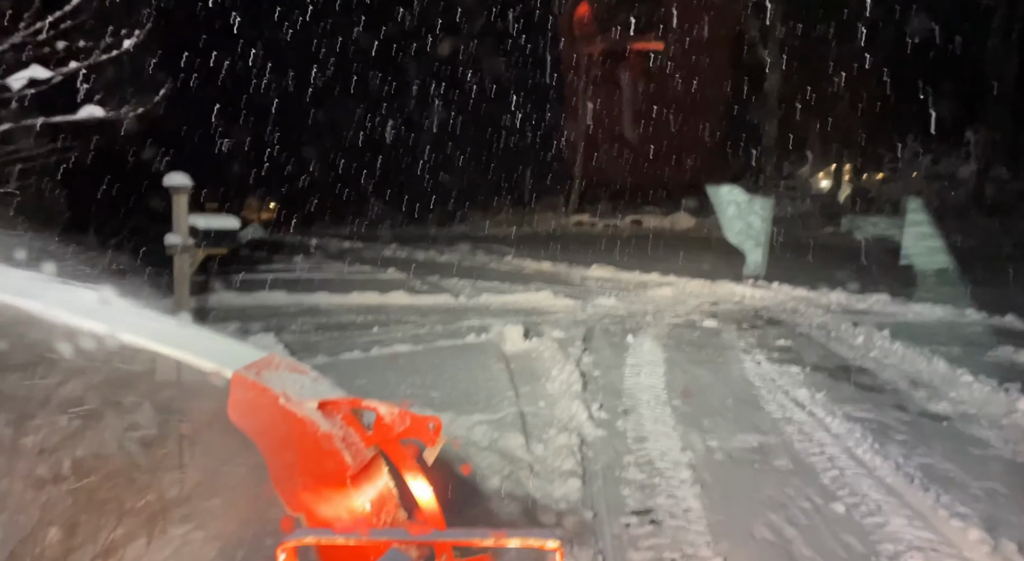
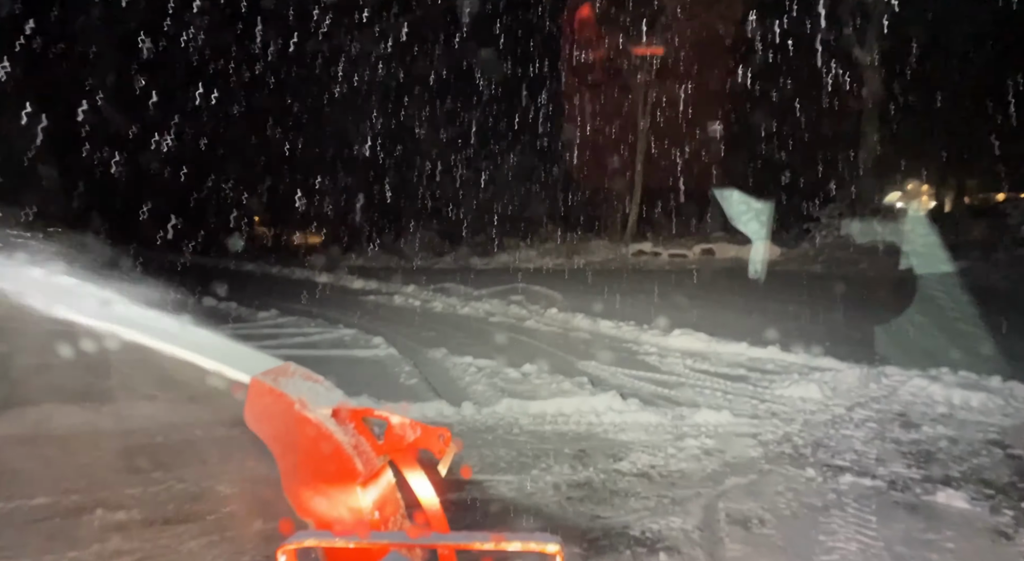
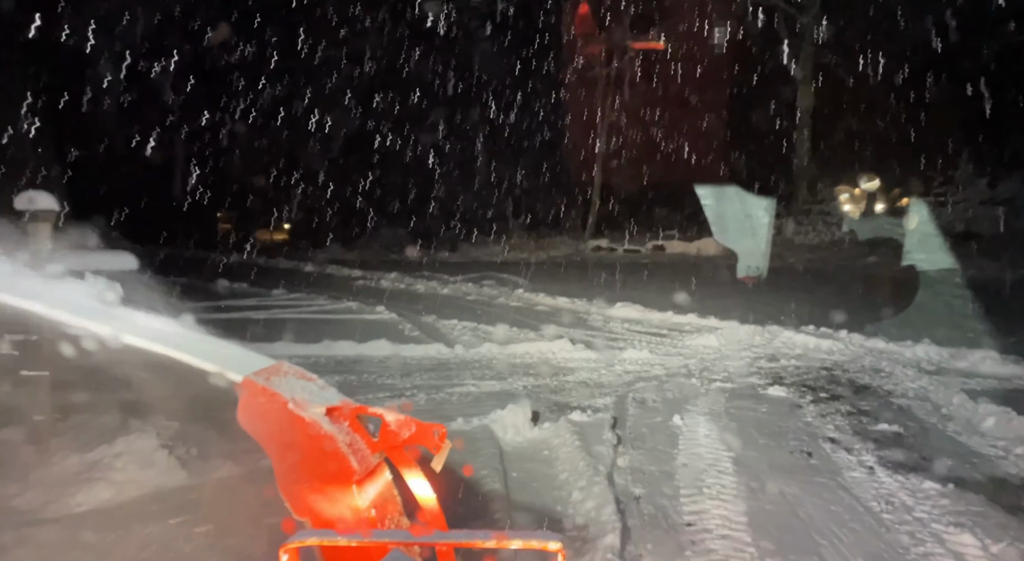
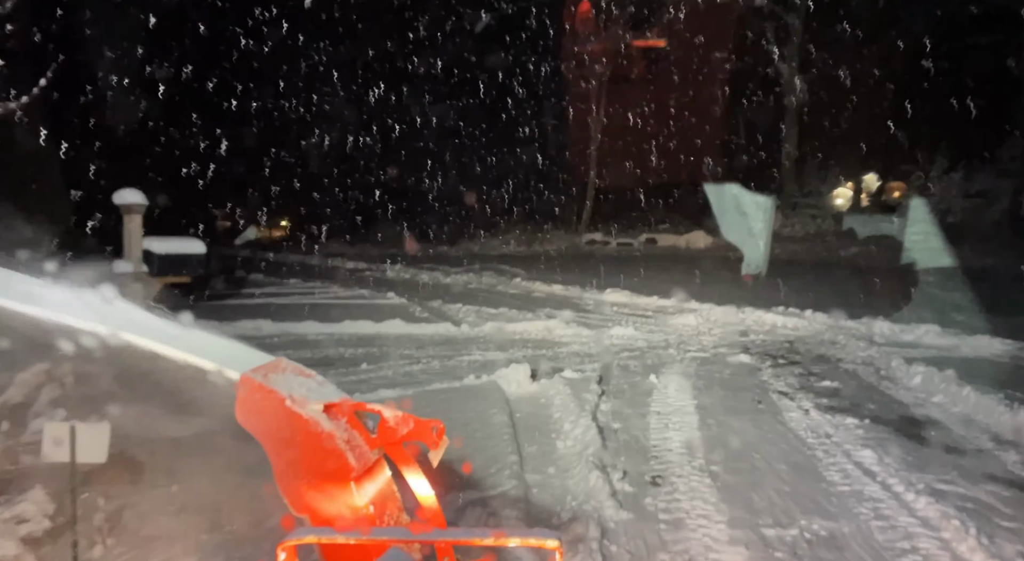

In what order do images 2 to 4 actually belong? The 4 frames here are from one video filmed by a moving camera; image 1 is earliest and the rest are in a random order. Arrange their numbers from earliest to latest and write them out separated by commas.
4, 3, 2
